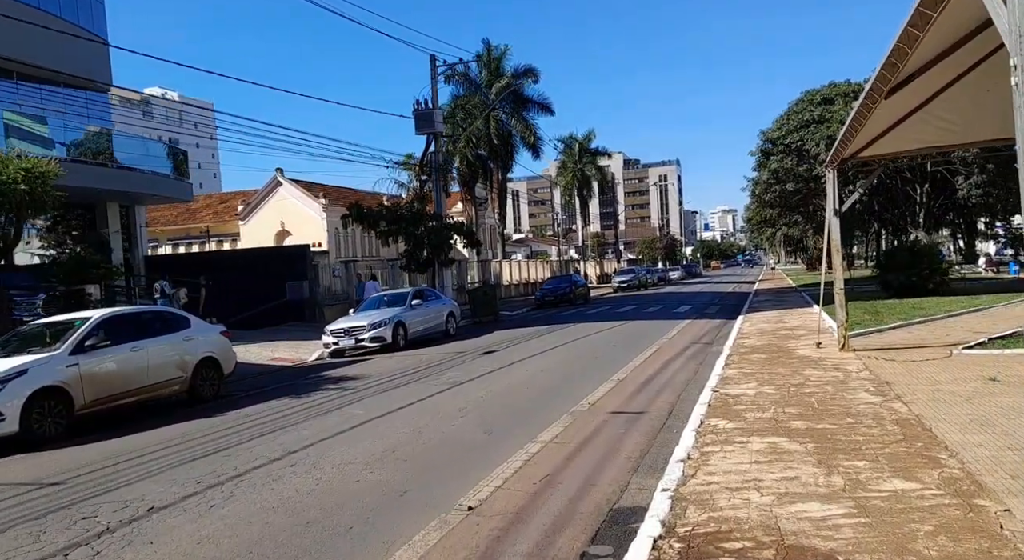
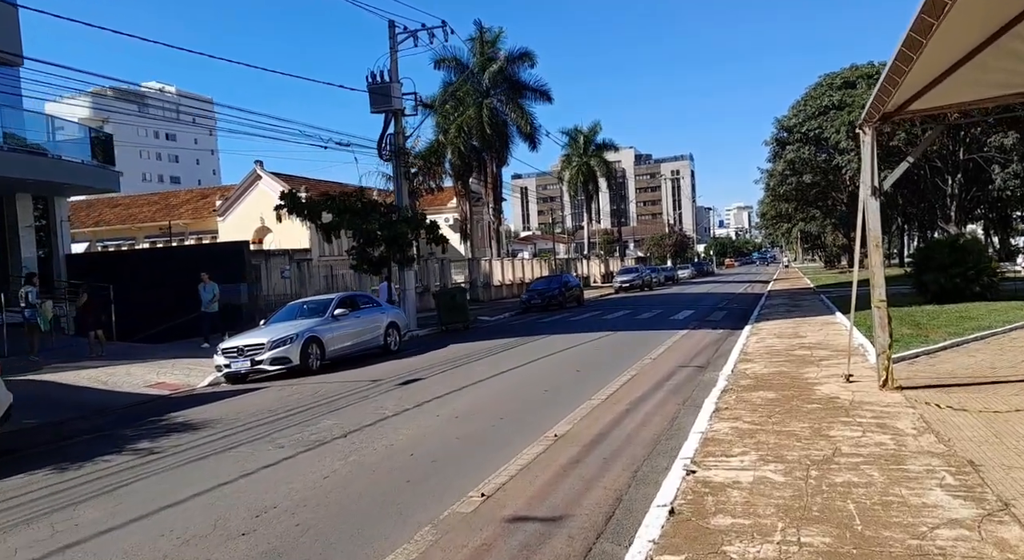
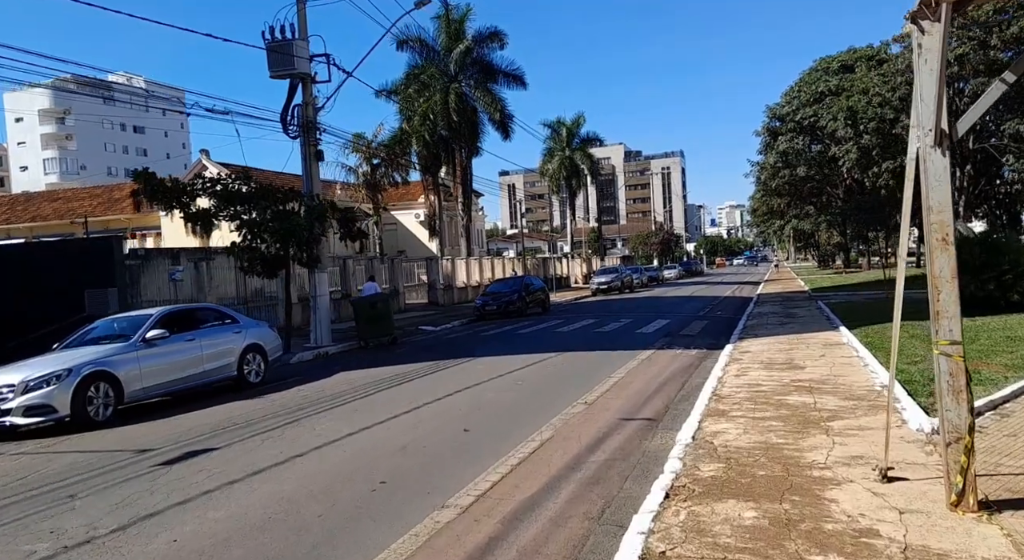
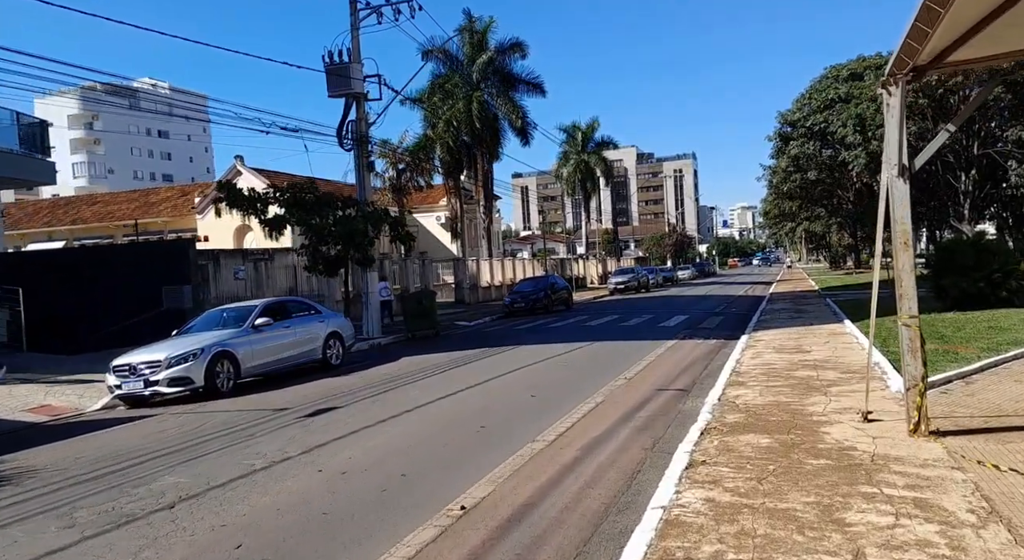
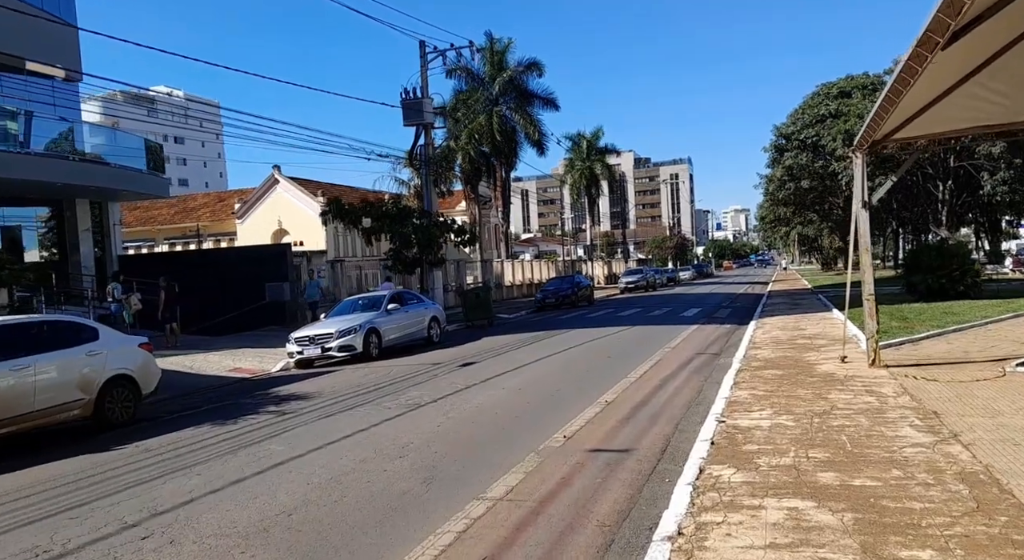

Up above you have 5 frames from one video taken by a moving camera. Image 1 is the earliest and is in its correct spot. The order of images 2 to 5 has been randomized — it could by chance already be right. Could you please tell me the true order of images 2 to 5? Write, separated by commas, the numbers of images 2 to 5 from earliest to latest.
5, 2, 4, 3
